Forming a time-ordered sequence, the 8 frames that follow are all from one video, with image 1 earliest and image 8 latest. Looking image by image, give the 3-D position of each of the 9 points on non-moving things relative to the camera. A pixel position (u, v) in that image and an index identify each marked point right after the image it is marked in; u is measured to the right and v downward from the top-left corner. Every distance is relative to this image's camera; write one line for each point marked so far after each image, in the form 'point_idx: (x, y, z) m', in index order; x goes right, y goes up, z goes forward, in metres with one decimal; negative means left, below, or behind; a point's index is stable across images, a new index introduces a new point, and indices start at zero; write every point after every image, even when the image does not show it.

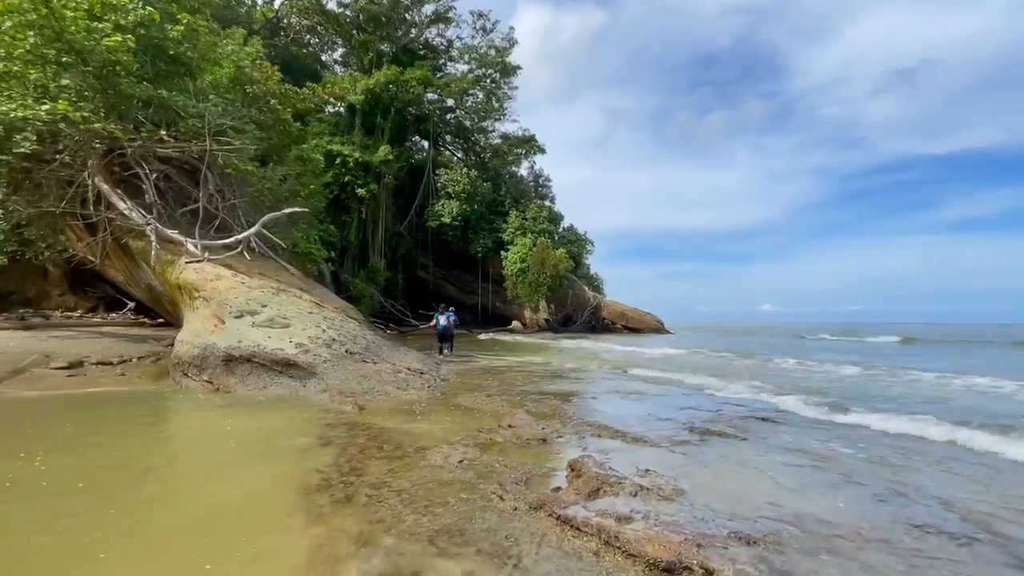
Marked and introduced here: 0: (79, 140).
0: (-8.1, +2.8, +8.8) m
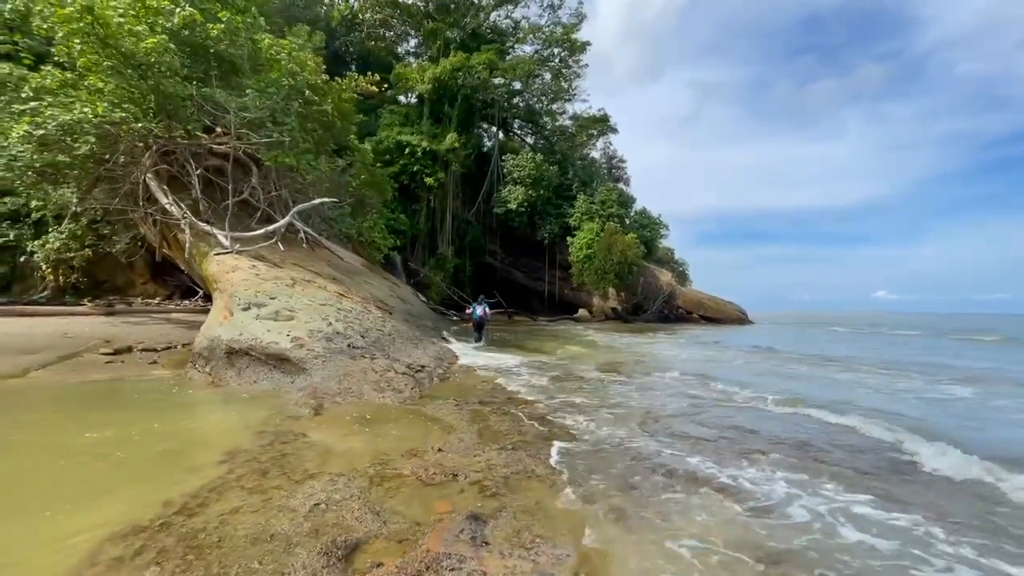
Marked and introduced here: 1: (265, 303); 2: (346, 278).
0: (-7.6, +2.9, +9.4) m
1: (-3.5, -0.2, +6.8) m
2: (-3.8, +0.2, +10.9) m
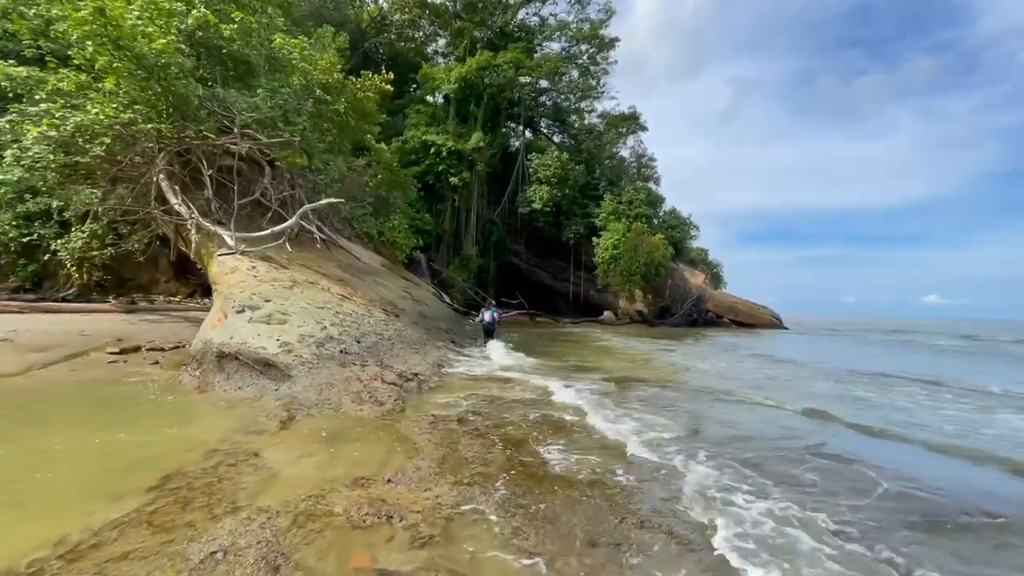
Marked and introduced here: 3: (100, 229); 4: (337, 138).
0: (-7.4, +3.0, +9.5) m
1: (-3.5, -0.3, +6.6) m
2: (-3.5, +0.2, +10.8) m
3: (-9.4, +1.3, +10.9) m
4: (-4.8, +4.1, +13.0) m
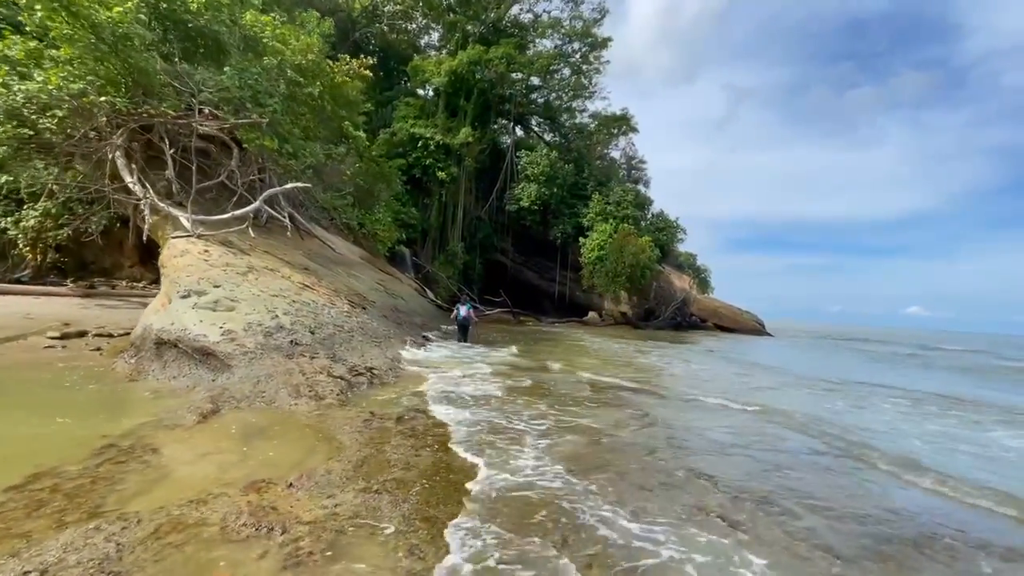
0: (-7.9, +3.3, +9.1) m
1: (-4.0, 0.0, +6.2) m
2: (-4.1, +0.4, +10.4) m
3: (-9.9, +1.7, +10.3) m
4: (-5.3, +4.4, +12.6) m
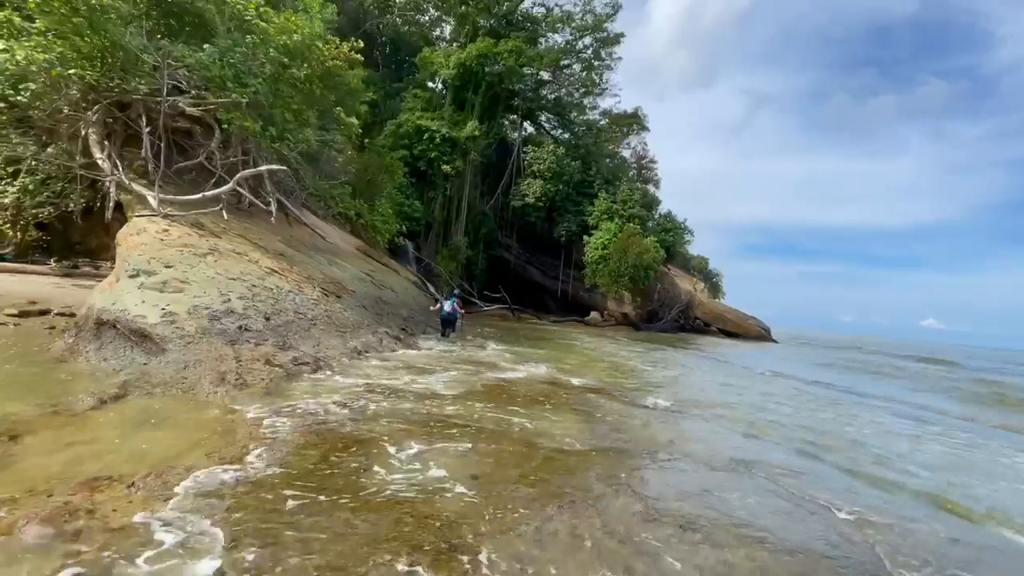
0: (-8.1, +3.7, +8.9) m
1: (-4.5, +0.2, +6.0) m
2: (-4.5, +0.7, +10.1) m
3: (-10.2, +2.2, +10.2) m
4: (-5.4, +4.7, +12.3) m
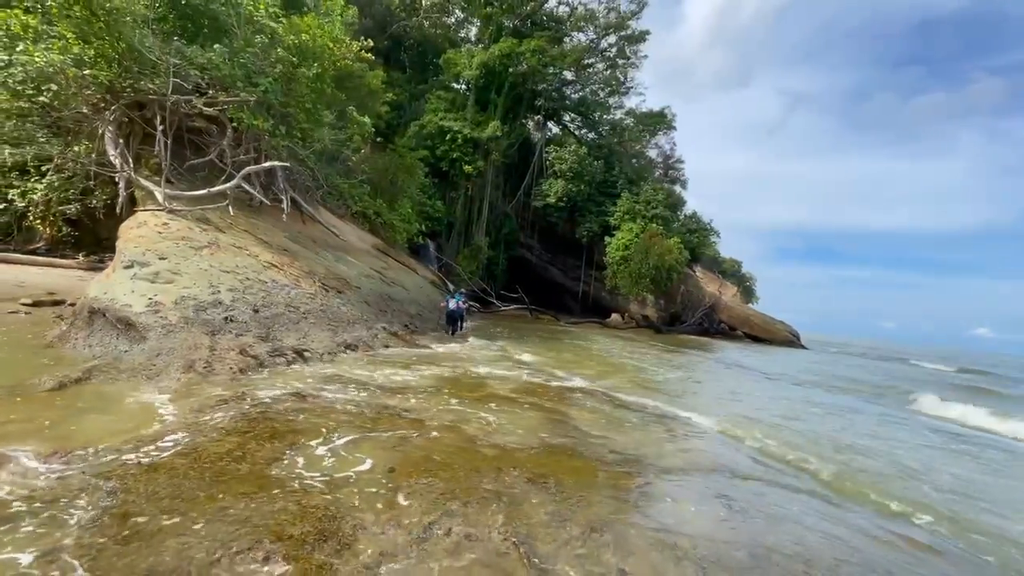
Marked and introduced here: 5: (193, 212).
0: (-8.1, +3.8, +9.2) m
1: (-4.7, +0.3, +6.1) m
2: (-4.4, +0.8, +10.3) m
3: (-10.1, +2.4, +10.7) m
4: (-5.2, +4.8, +12.5) m
5: (-5.7, +1.4, +8.4) m
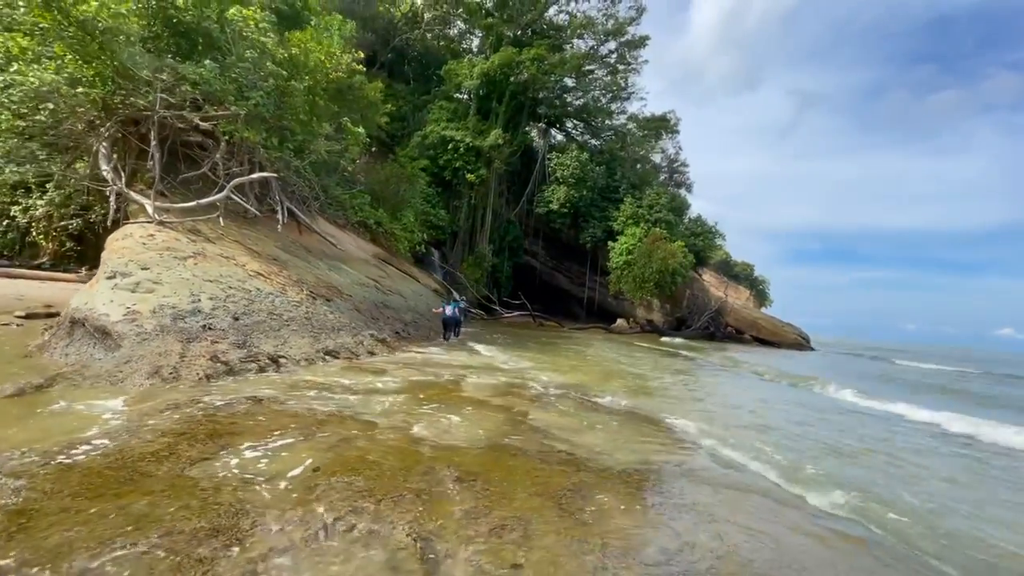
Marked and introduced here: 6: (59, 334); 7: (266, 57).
0: (-8.4, +3.6, +9.5) m
1: (-5.0, +0.2, +6.2) m
2: (-4.6, +0.6, +10.4) m
3: (-10.4, +2.1, +10.9) m
4: (-5.5, +4.5, +12.7) m
5: (-6.0, +1.2, +8.6) m
6: (-5.5, -0.5, +5.7) m
7: (-5.6, +5.3, +10.9) m
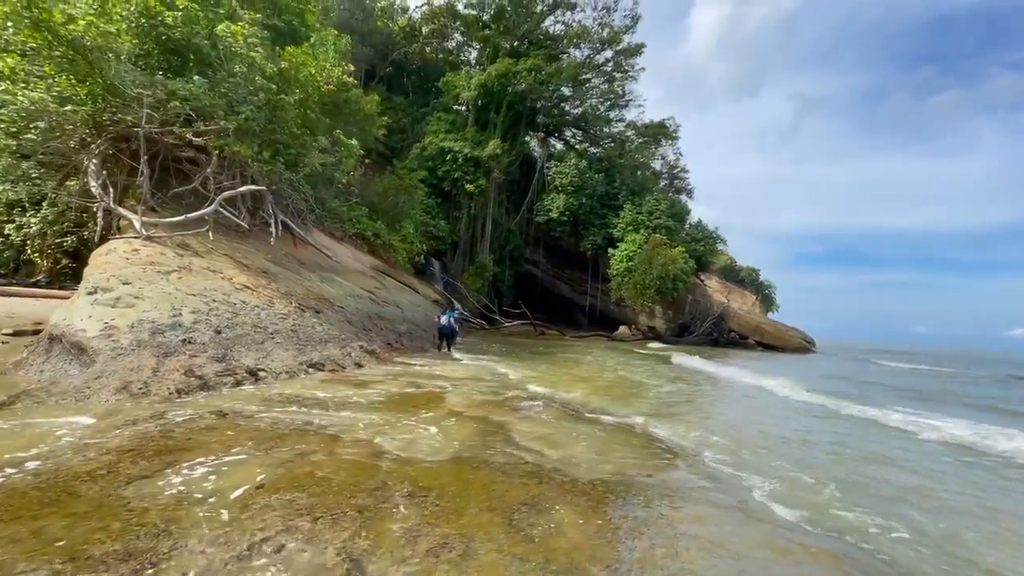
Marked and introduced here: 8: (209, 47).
0: (-8.7, +3.3, +9.6) m
1: (-5.2, 0.0, +6.2) m
2: (-4.8, +0.3, +10.3) m
3: (-10.6, +1.7, +11.0) m
4: (-5.7, +4.2, +12.8) m
5: (-6.2, +0.9, +8.5) m
6: (-5.7, -0.7, +5.7) m
7: (-5.9, +5.0, +11.0) m
8: (-6.7, +5.3, +10.4) m
